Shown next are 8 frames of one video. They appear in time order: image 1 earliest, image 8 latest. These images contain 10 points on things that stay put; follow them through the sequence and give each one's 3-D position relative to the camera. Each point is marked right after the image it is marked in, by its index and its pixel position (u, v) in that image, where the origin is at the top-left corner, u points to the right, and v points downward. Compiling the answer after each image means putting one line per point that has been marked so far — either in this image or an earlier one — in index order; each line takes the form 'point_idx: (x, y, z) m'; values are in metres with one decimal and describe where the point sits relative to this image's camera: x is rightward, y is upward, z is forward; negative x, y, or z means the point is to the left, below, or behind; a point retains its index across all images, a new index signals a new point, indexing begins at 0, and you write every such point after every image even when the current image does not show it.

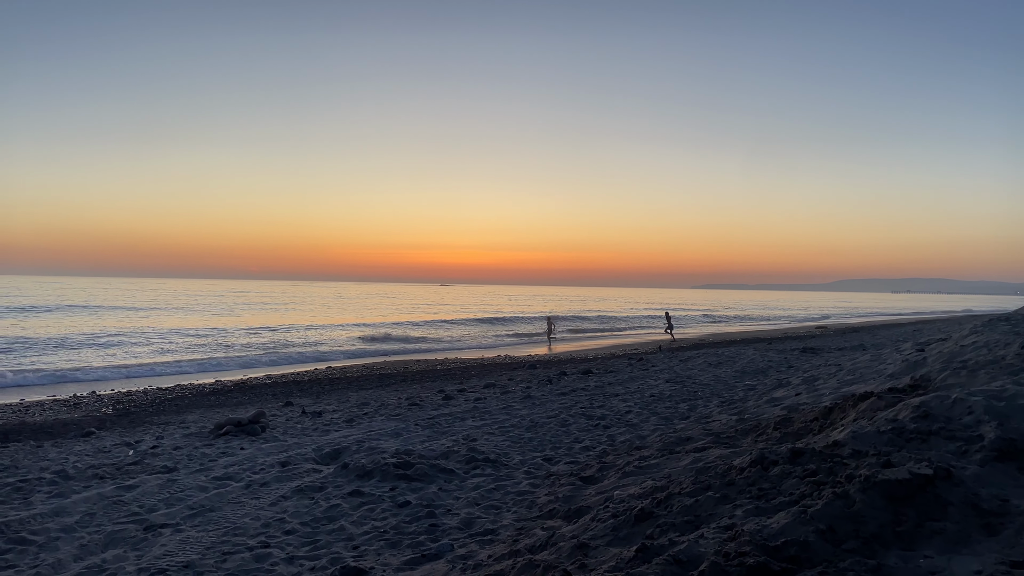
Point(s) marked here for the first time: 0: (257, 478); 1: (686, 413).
0: (-3.0, -2.3, +10.9) m
1: (+2.6, -1.9, +13.3) m
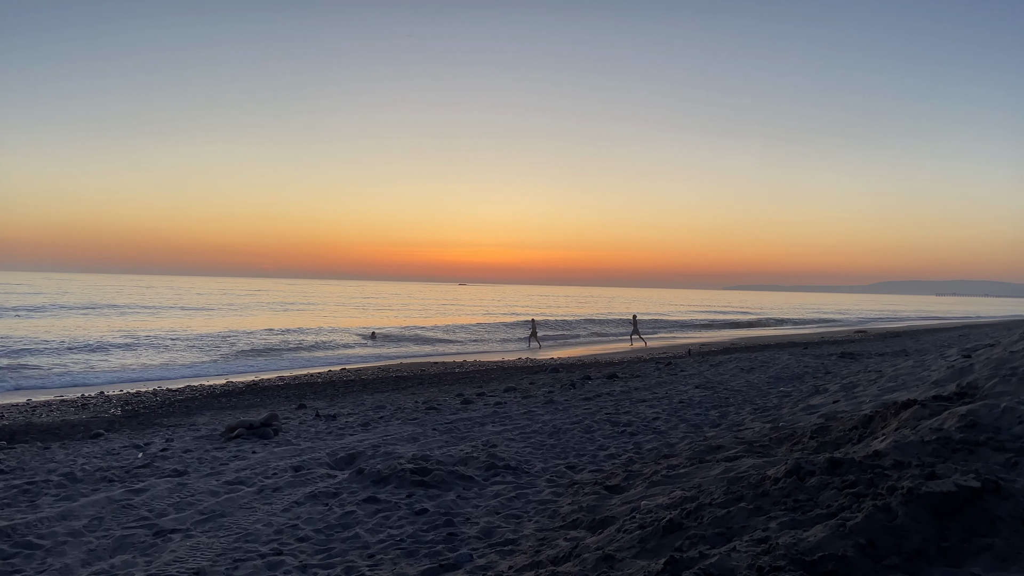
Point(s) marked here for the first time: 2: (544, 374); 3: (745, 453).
0: (-2.8, -2.3, +10.5) m
1: (+2.9, -1.9, +12.7) m
2: (+0.5, -1.6, +16.8) m
3: (+3.0, -2.1, +11.6) m
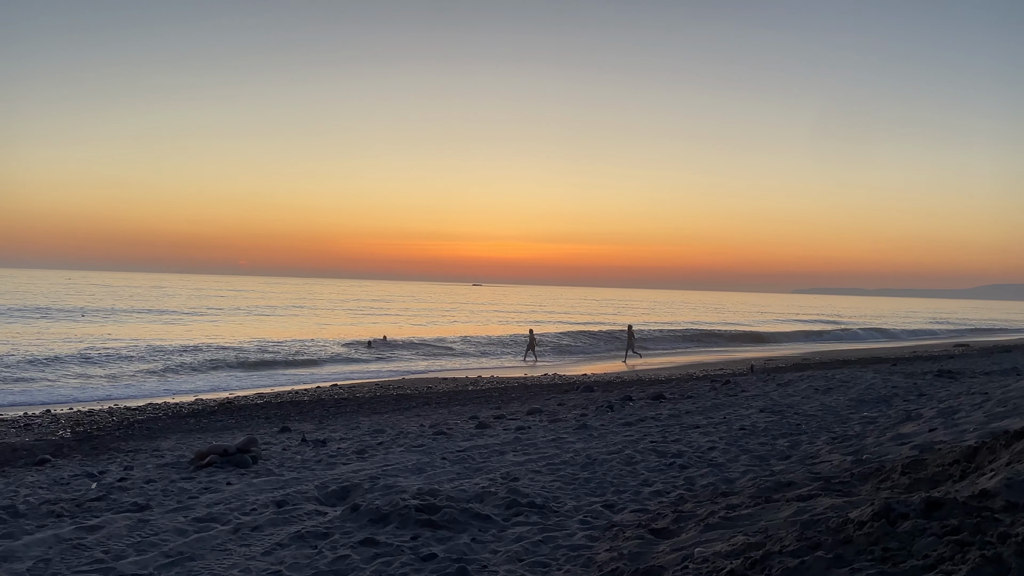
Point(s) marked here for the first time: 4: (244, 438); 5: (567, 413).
0: (-2.6, -2.3, +8.8) m
1: (+3.2, -1.9, +10.5) m
2: (+1.1, -1.8, +14.8) m
3: (+3.3, -2.1, +9.4) m
4: (-3.0, -1.7, +10.0) m
5: (+0.8, -1.8, +12.4) m
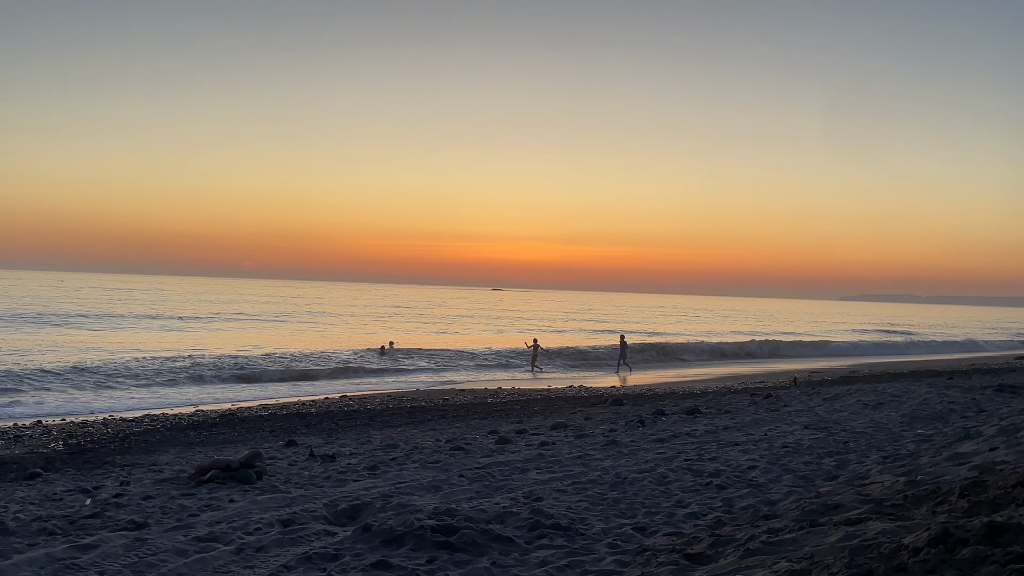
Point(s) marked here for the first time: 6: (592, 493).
0: (-2.4, -2.3, +8.2) m
1: (+3.5, -2.0, +9.7) m
2: (+1.5, -2.0, +14.0) m
3: (+3.5, -2.2, +8.6) m
4: (-2.8, -1.7, +9.4) m
5: (+1.1, -1.8, +11.6) m
6: (+0.8, -2.1, +9.3) m
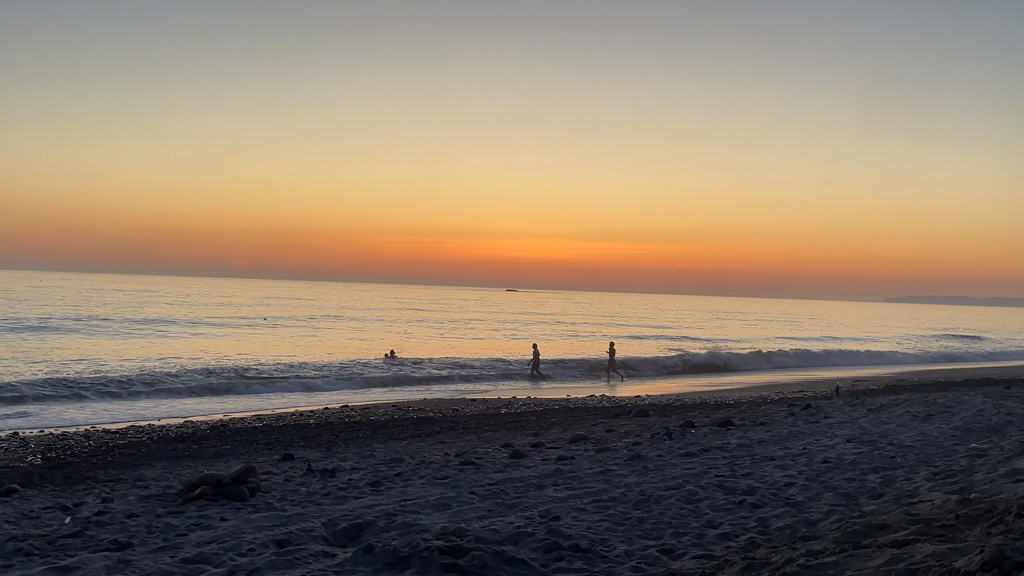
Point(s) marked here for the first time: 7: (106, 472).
0: (-2.3, -2.3, +7.5) m
1: (+3.6, -2.0, +8.9) m
2: (+1.8, -2.0, +13.3) m
3: (+3.6, -2.2, +7.8) m
4: (-2.6, -1.7, +8.7) m
5: (+1.3, -1.8, +10.8) m
6: (+1.0, -2.1, +8.5) m
7: (-4.0, -1.8, +8.9) m
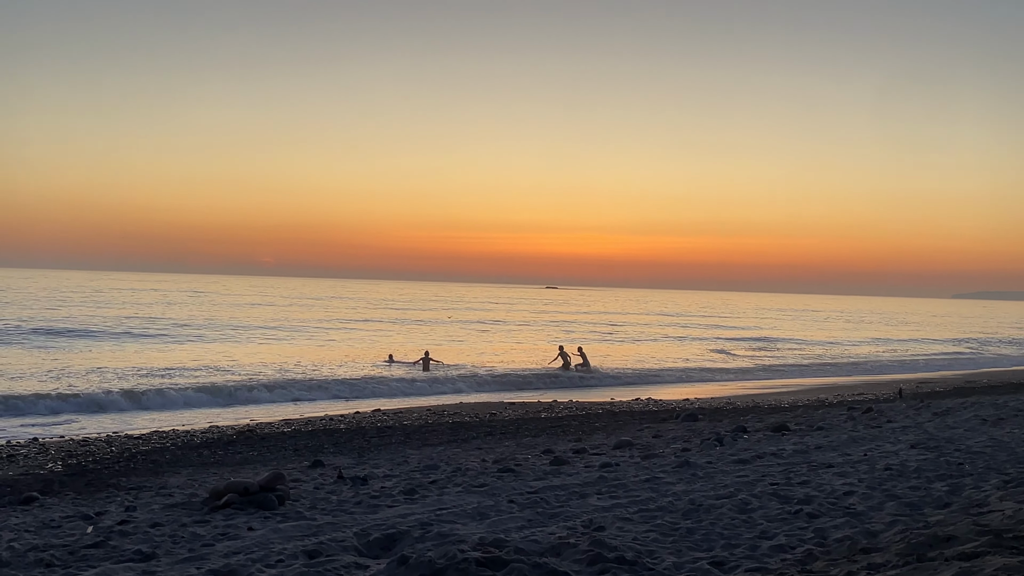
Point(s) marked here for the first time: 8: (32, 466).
0: (-2.0, -2.3, +7.1) m
1: (+4.0, -2.0, +8.3) m
2: (+2.3, -1.9, +12.7) m
3: (+3.9, -2.1, +7.2) m
4: (-2.3, -1.7, +8.3) m
5: (+1.8, -1.8, +10.3) m
6: (+1.3, -2.1, +8.0) m
7: (-3.6, -1.8, +8.5) m
8: (-4.9, -1.8, +9.3) m
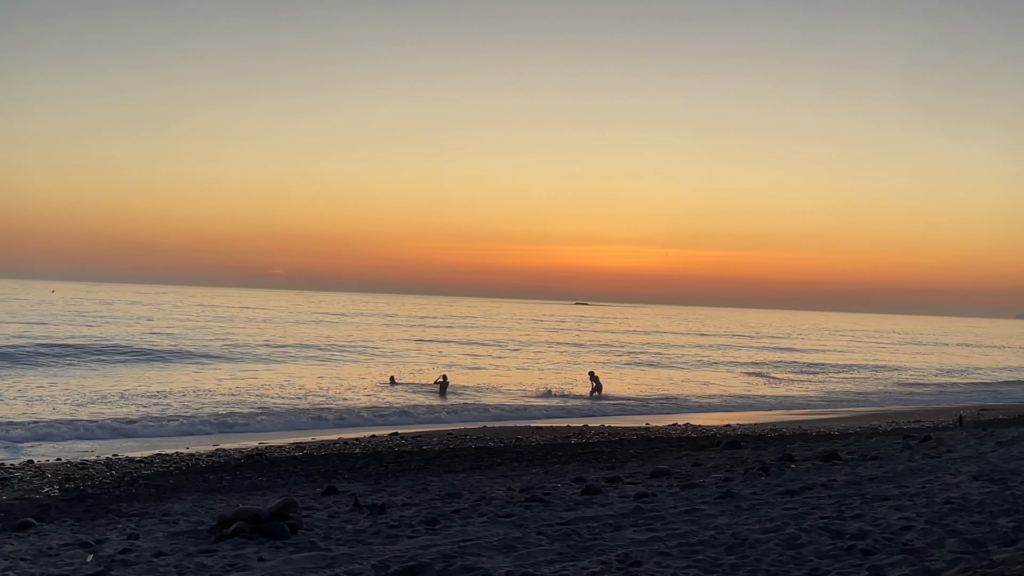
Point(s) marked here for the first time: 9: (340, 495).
0: (-1.7, -2.4, +6.6) m
1: (+4.2, -2.1, +7.6) m
2: (+2.7, -2.2, +12.1) m
3: (+4.2, -2.3, +6.5) m
4: (-2.0, -1.8, +7.8) m
5: (+2.1, -2.0, +9.7) m
6: (+1.6, -2.2, +7.4) m
7: (-3.4, -2.0, +8.0) m
8: (-4.7, -2.0, +8.8) m
9: (-1.7, -2.0, +8.9) m
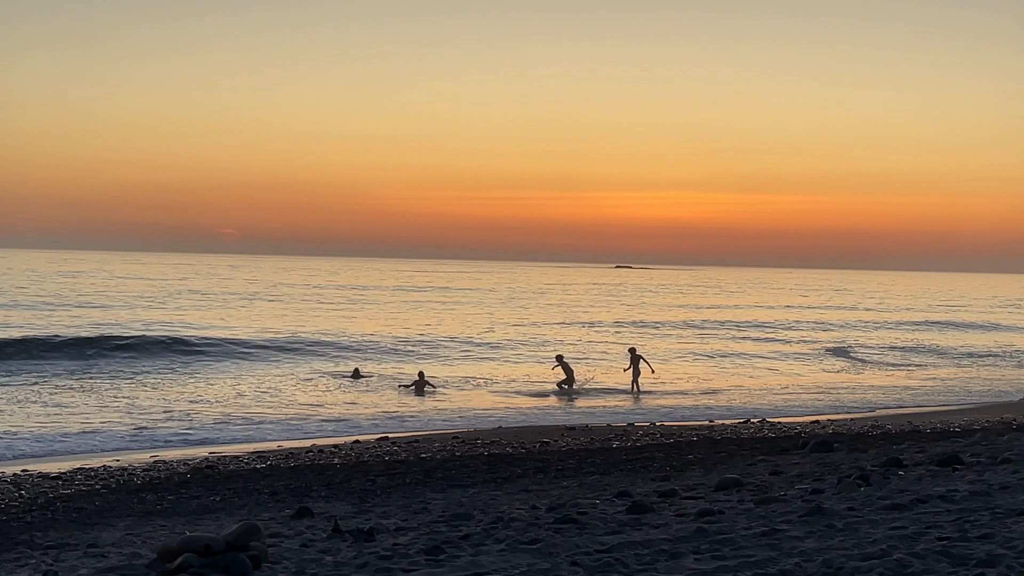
0: (-1.6, -2.2, +5.0) m
1: (+4.4, -1.8, +5.8) m
2: (+3.0, -1.8, +10.3) m
3: (+4.3, -2.0, +4.7) m
4: (-1.8, -1.6, +6.2) m
5: (+2.3, -1.7, +8.0) m
6: (+1.8, -2.0, +5.7) m
7: (-3.2, -1.8, +6.5) m
8: (-4.5, -1.8, +7.3) m
9: (-1.5, -1.8, +7.3) m
